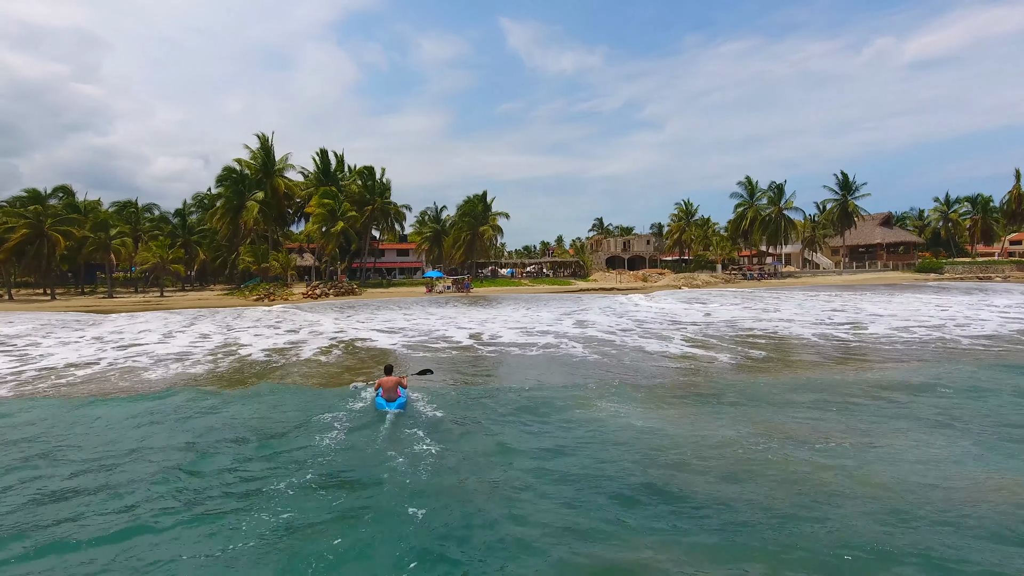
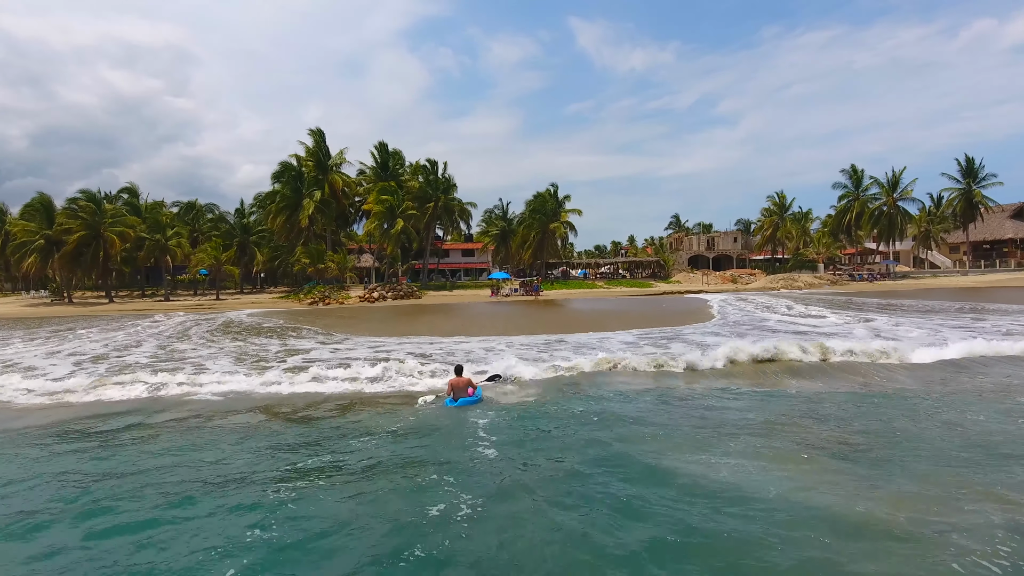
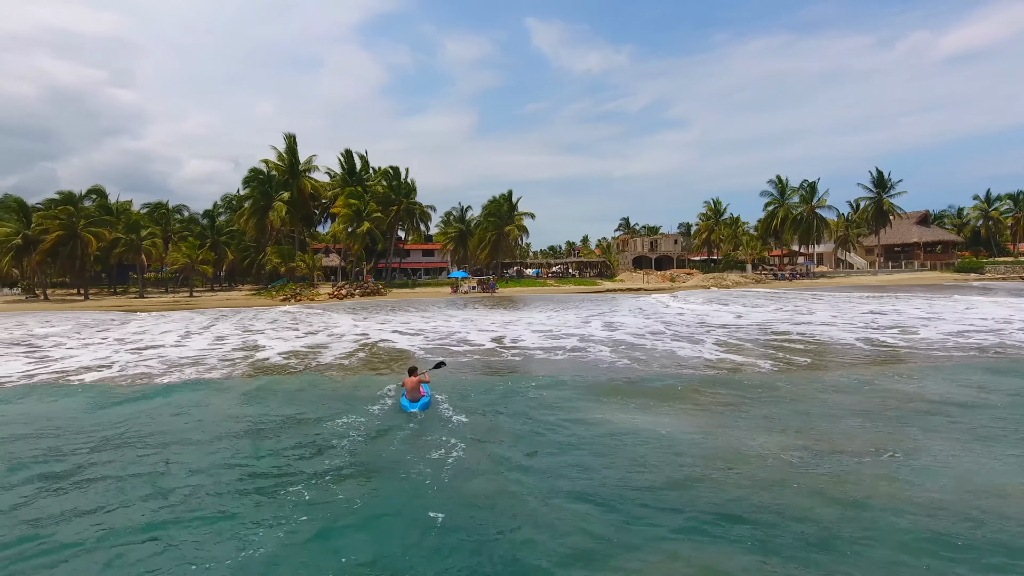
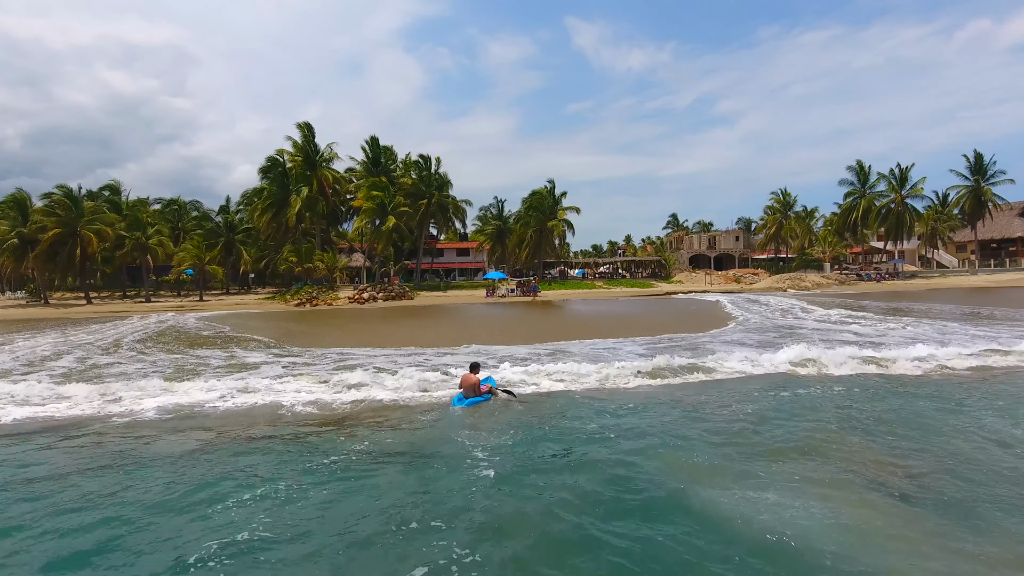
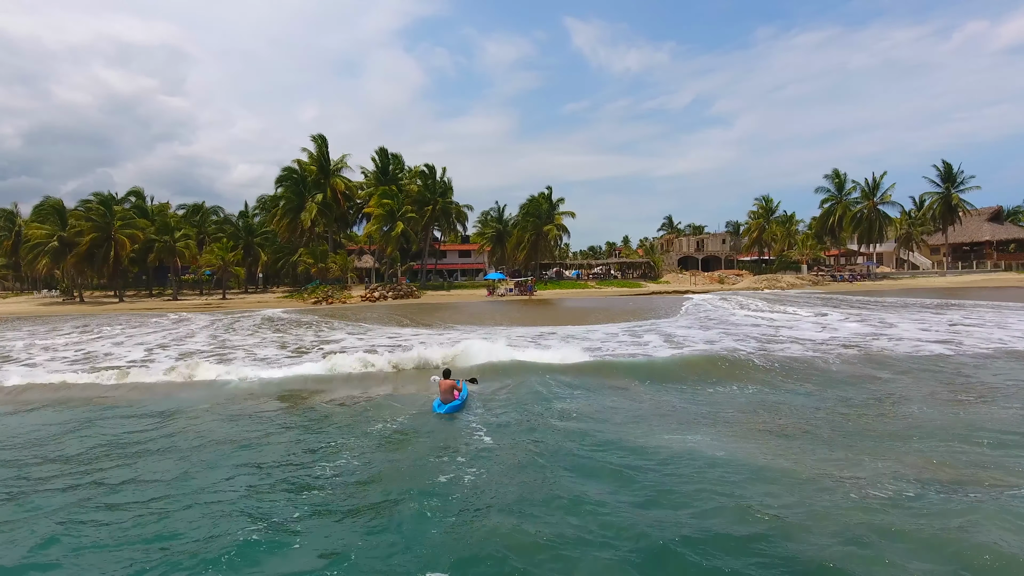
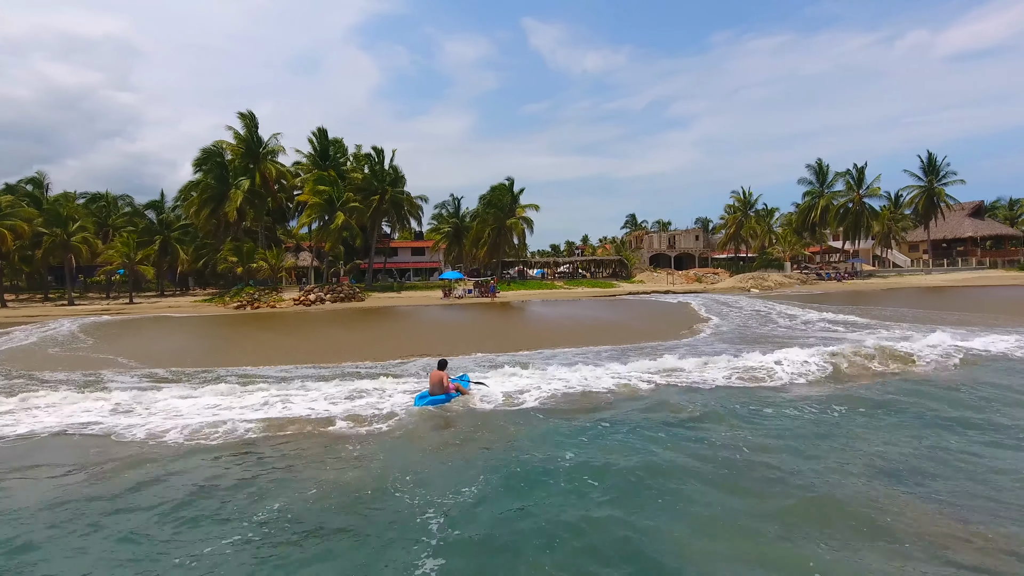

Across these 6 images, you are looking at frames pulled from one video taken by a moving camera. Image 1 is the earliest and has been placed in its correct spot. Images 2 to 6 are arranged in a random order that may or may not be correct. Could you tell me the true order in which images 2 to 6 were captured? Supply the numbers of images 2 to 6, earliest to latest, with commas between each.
3, 5, 2, 4, 6
